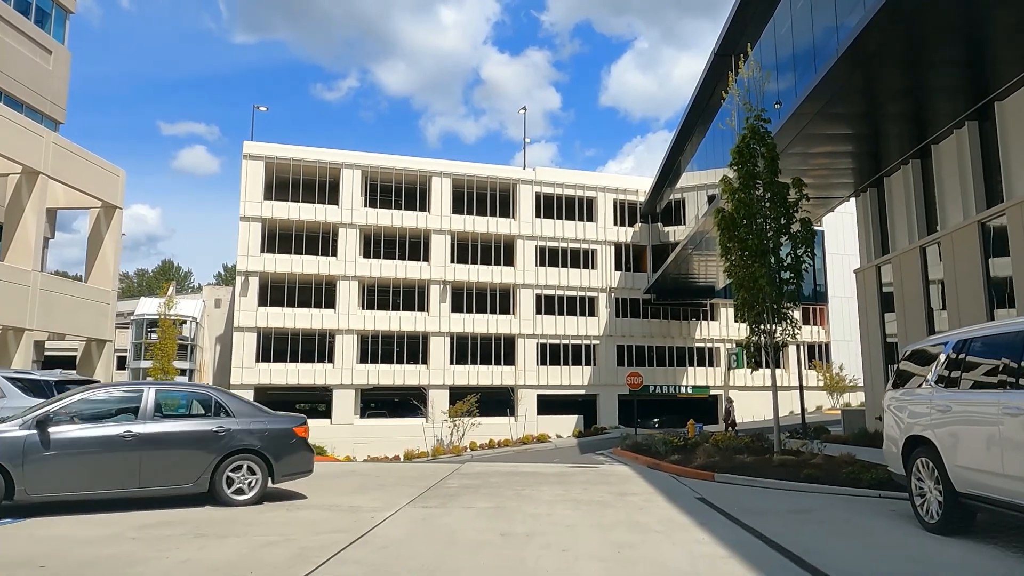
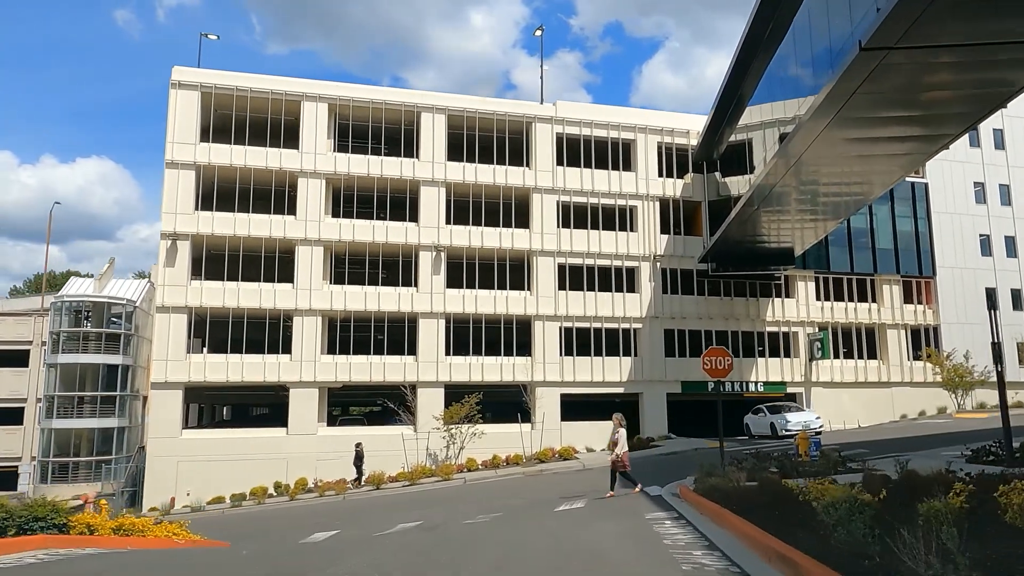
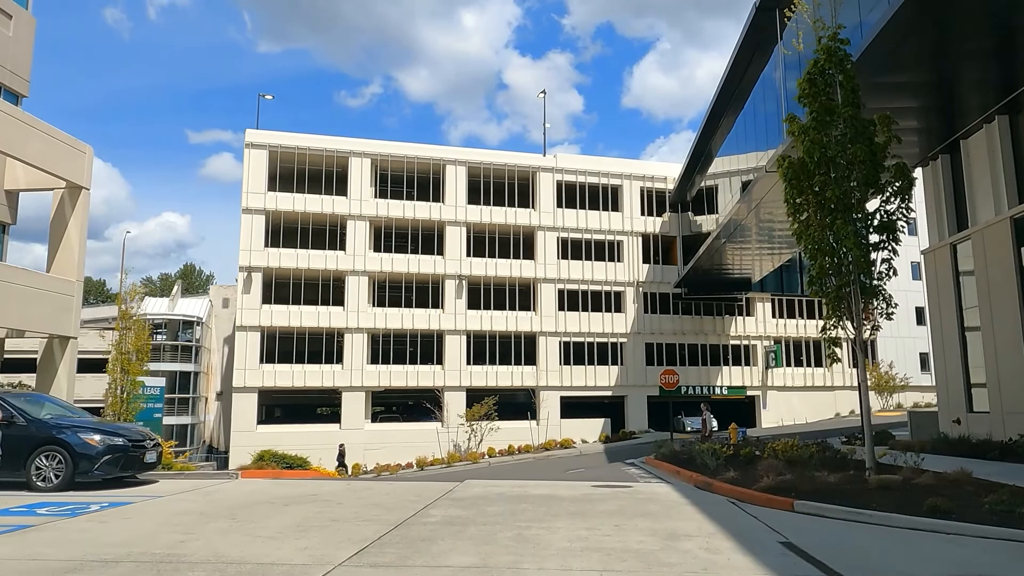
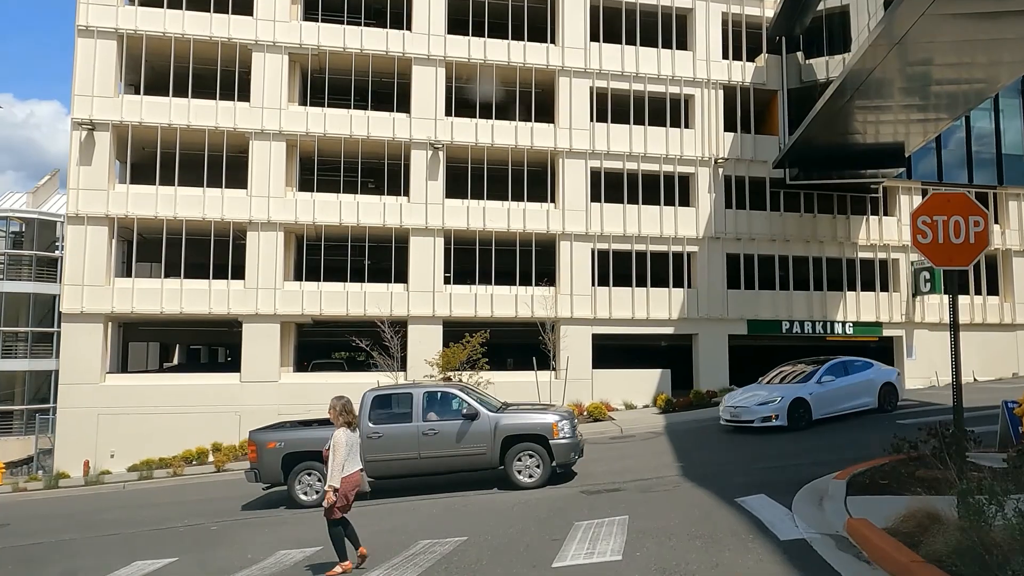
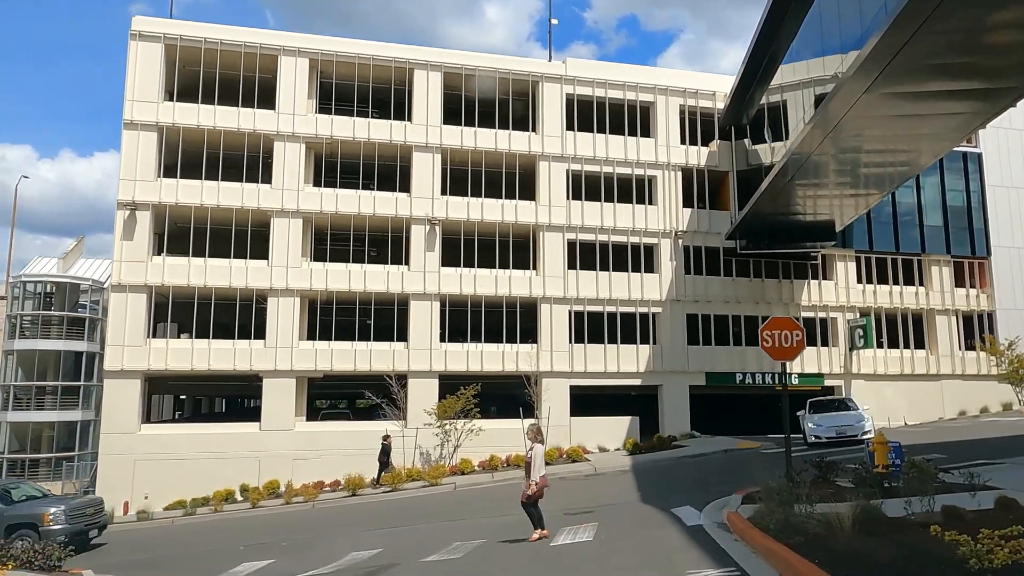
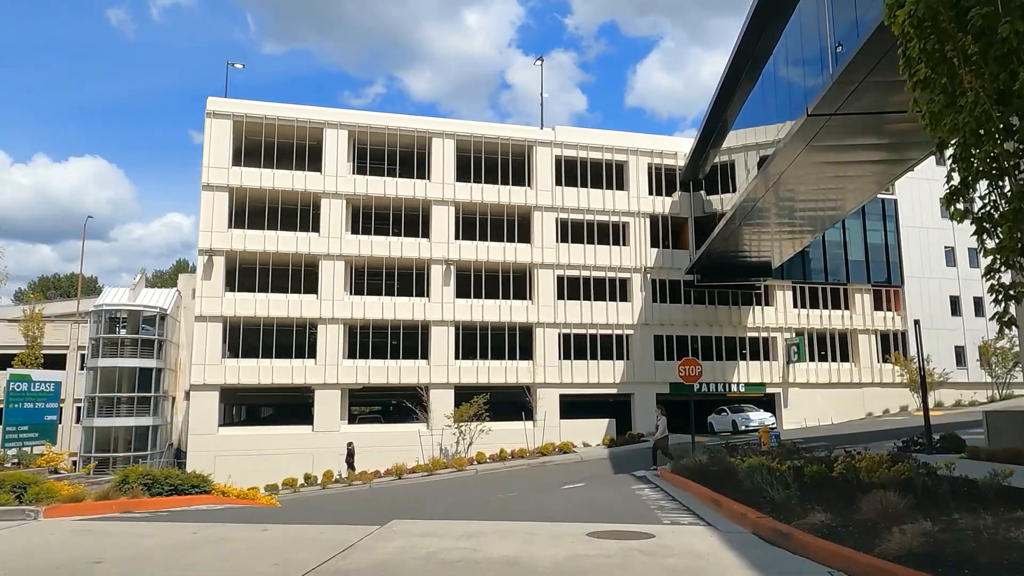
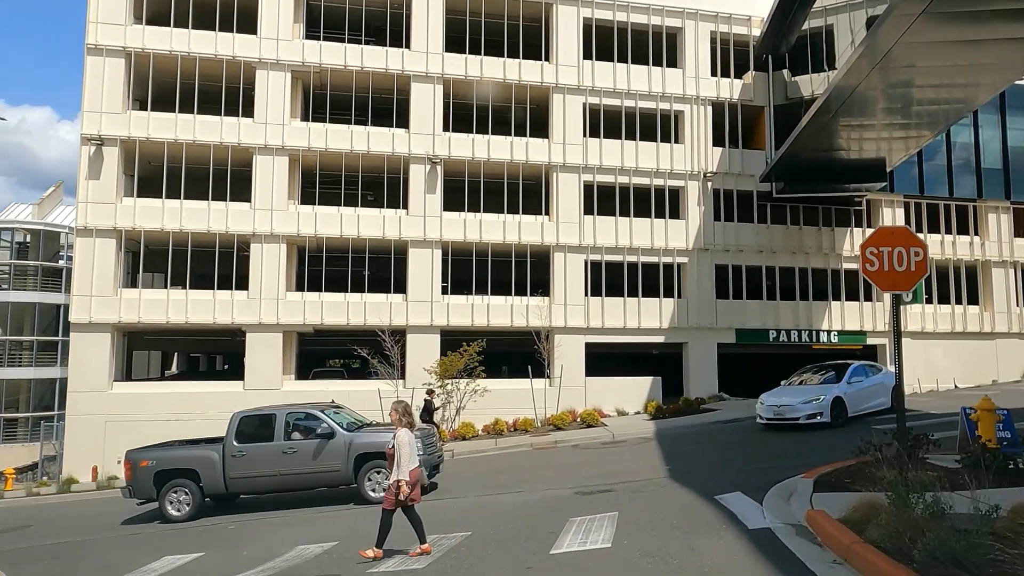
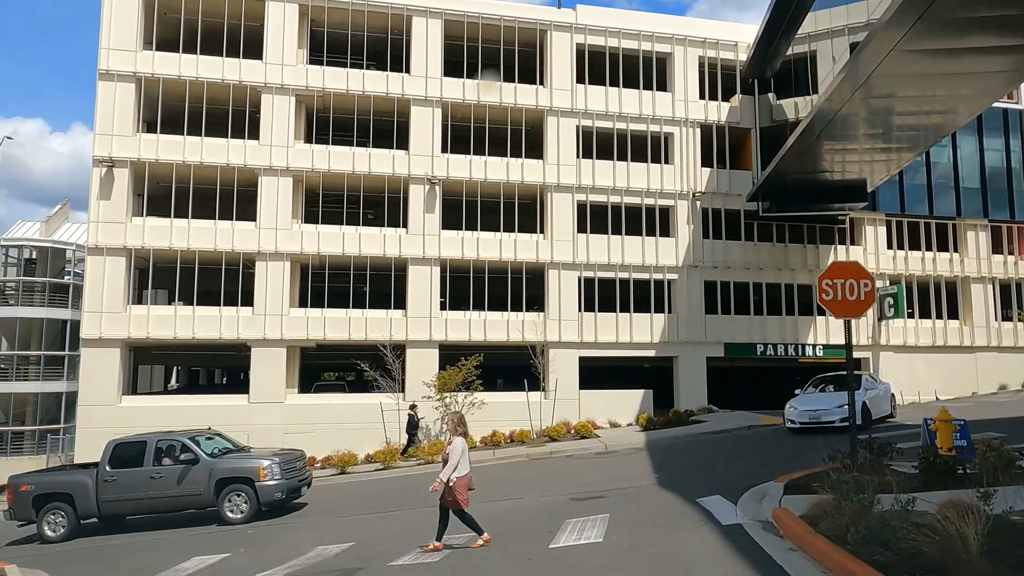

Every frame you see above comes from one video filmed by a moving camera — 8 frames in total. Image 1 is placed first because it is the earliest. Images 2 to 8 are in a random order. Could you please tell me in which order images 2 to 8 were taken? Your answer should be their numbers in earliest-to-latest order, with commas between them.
3, 6, 2, 5, 8, 7, 4
